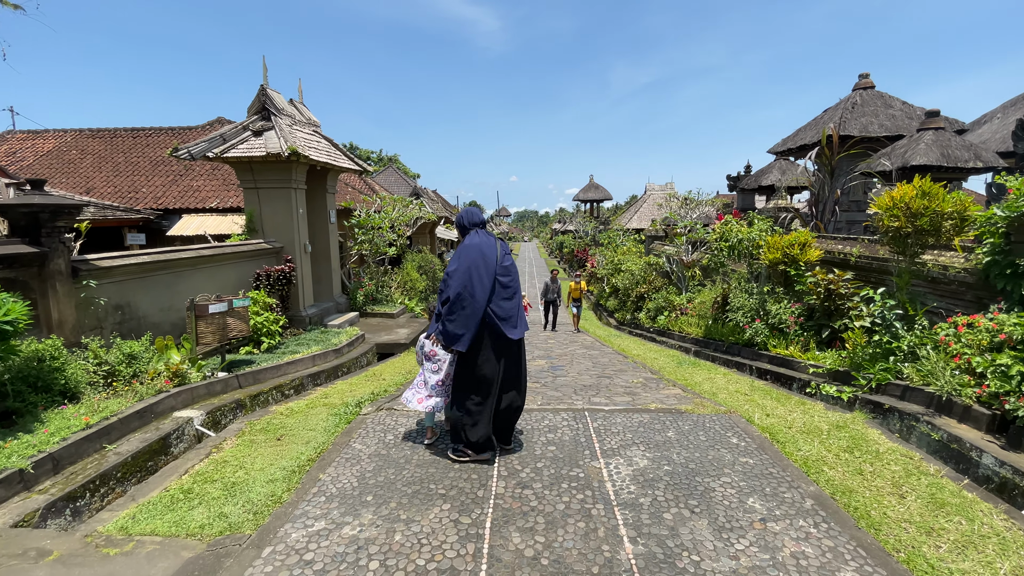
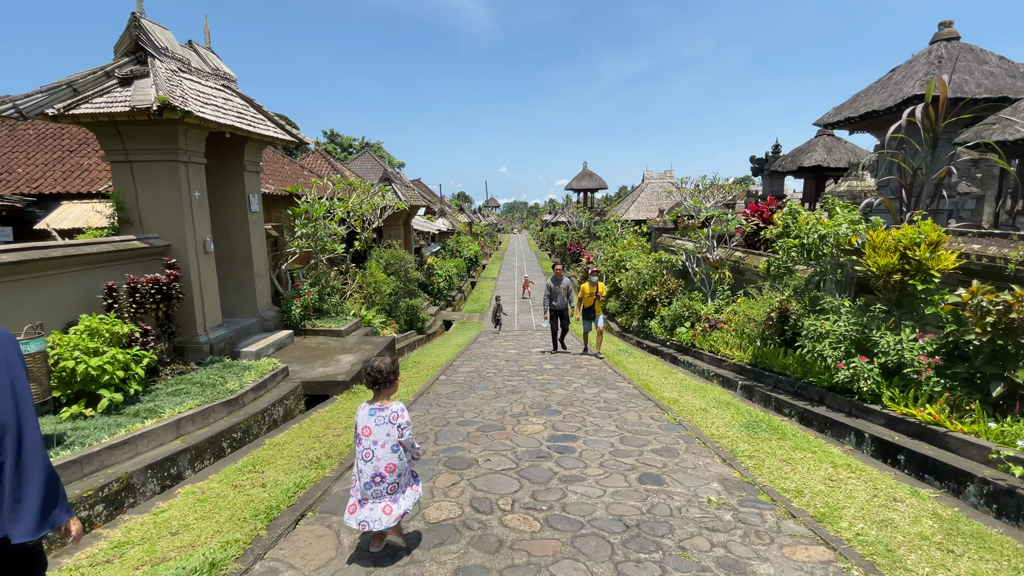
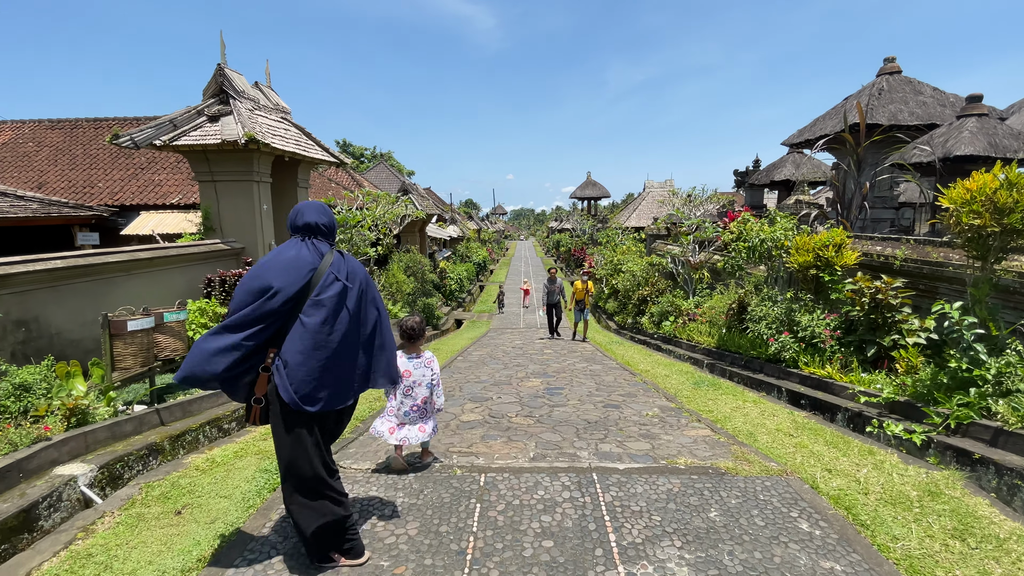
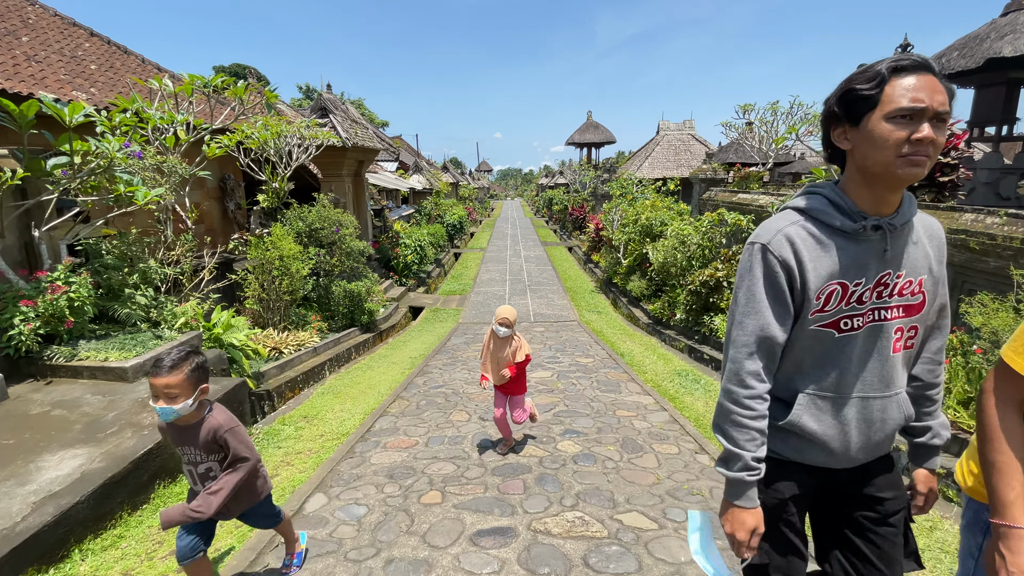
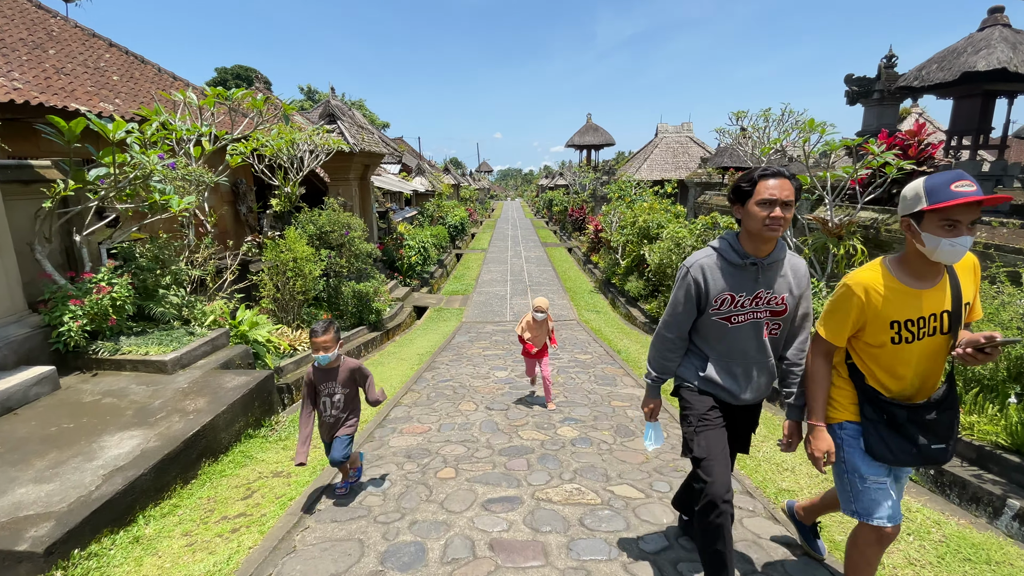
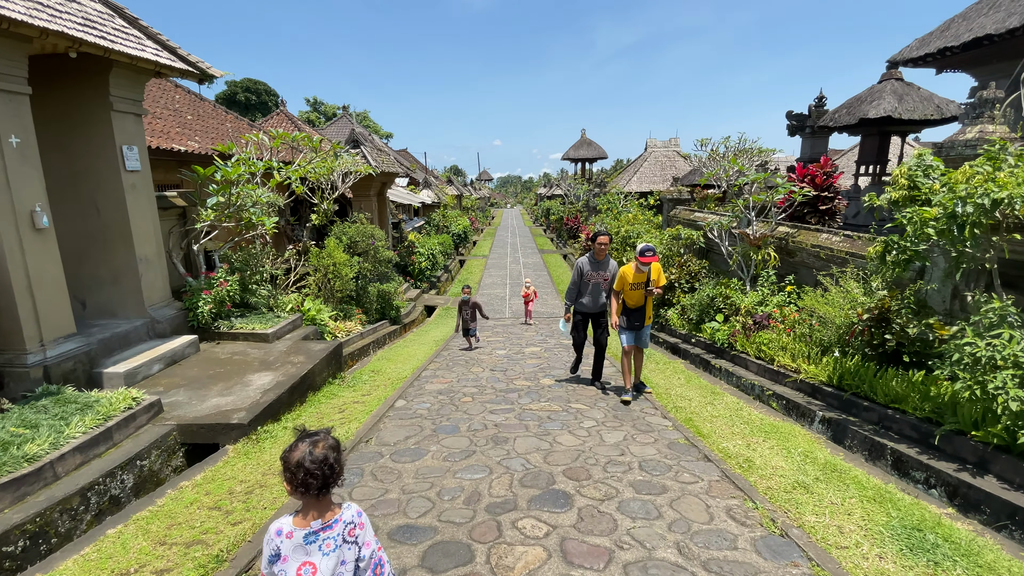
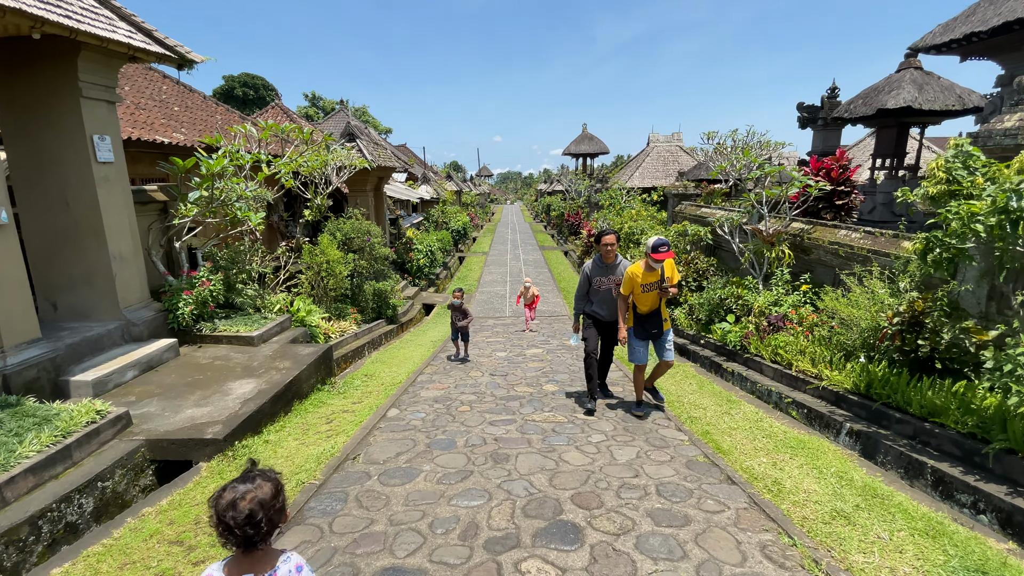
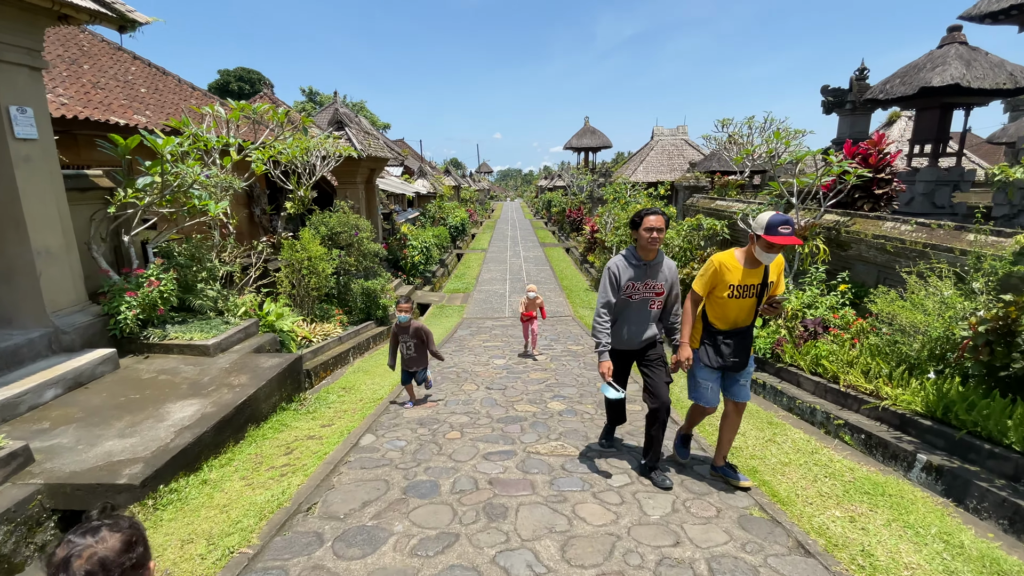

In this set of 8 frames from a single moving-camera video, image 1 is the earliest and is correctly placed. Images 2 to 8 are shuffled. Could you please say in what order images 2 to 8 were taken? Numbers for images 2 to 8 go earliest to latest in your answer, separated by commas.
3, 2, 6, 7, 8, 5, 4
